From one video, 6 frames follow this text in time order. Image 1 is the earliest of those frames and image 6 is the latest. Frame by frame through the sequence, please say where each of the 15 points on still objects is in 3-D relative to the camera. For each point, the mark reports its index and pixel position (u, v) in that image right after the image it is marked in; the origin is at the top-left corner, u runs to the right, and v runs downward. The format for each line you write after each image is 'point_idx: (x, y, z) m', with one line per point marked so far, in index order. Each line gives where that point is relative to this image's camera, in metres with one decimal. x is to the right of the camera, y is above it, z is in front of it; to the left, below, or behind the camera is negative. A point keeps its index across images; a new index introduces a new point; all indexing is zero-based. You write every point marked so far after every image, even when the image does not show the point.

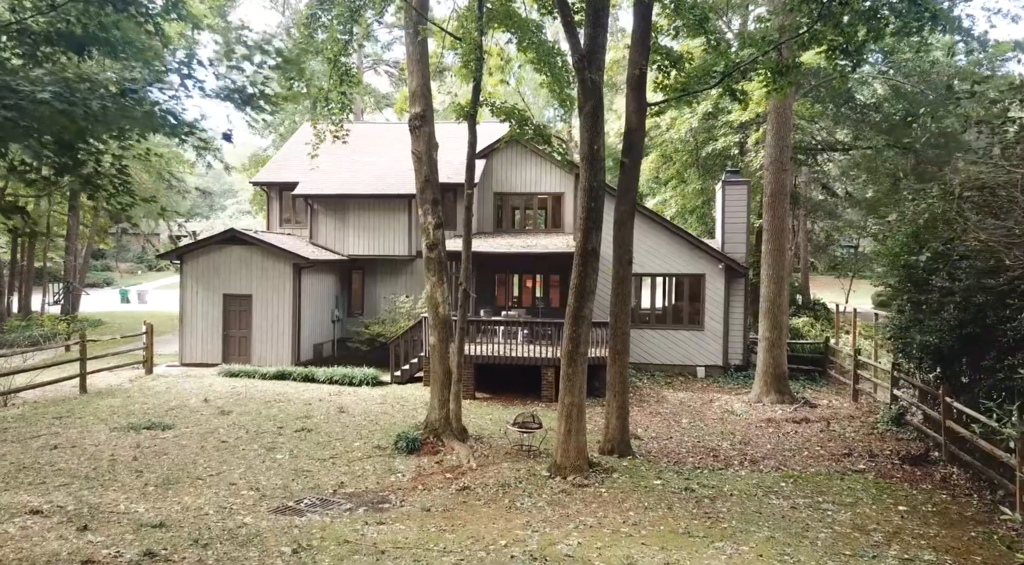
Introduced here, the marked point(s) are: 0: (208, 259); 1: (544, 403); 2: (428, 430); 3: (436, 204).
0: (-8.4, +0.6, +19.6) m
1: (+0.7, -2.7, +16.1) m
2: (-1.5, -2.6, +12.4) m
3: (-1.4, +1.4, +12.8) m
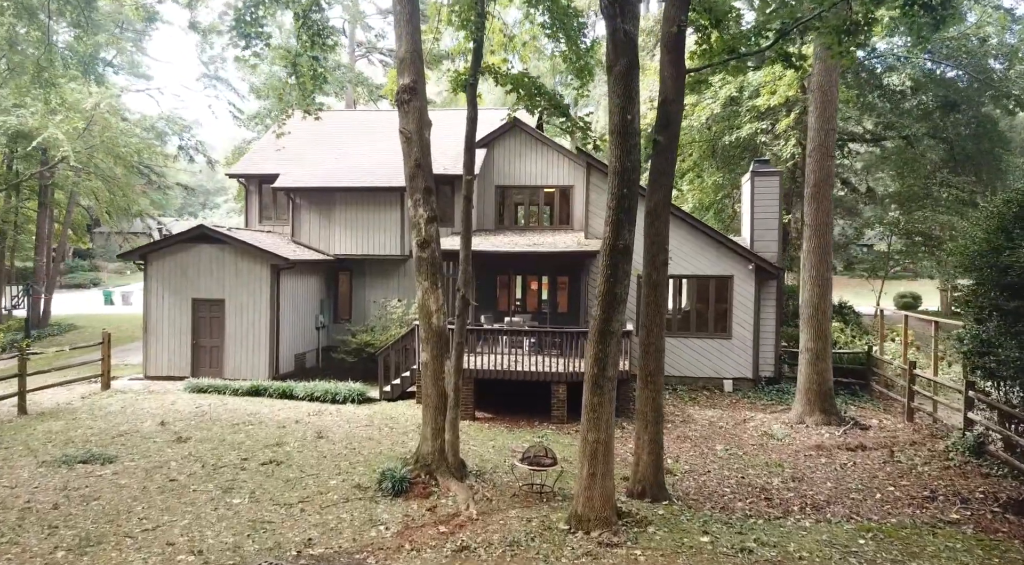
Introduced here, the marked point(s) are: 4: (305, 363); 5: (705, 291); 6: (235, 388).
0: (-8.3, +0.6, +17.4) m
1: (+0.8, -2.8, +14.0) m
2: (-1.3, -2.6, +10.3) m
3: (-1.3, +1.4, +10.7) m
4: (-5.5, -2.1, +19.0) m
5: (+4.7, -0.2, +17.3) m
6: (-6.3, -2.4, +16.1) m
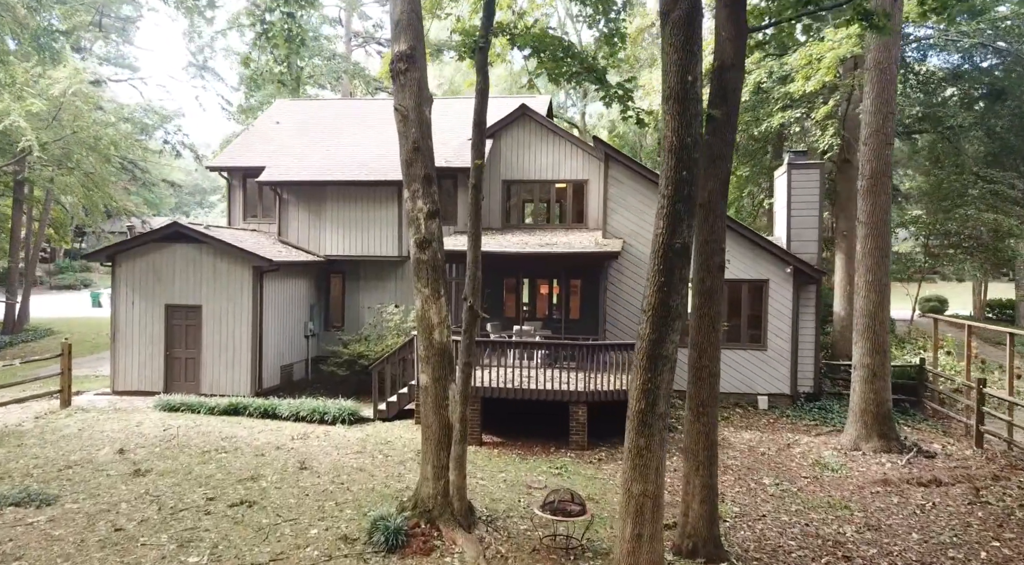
0: (-8.1, +0.5, +15.7) m
1: (+1.1, -2.9, +12.2) m
2: (-1.1, -2.7, +8.5) m
3: (-1.0, +1.3, +9.0) m
4: (-5.3, -2.2, +17.2) m
5: (+4.9, -0.3, +15.5) m
6: (-6.0, -2.5, +14.3) m
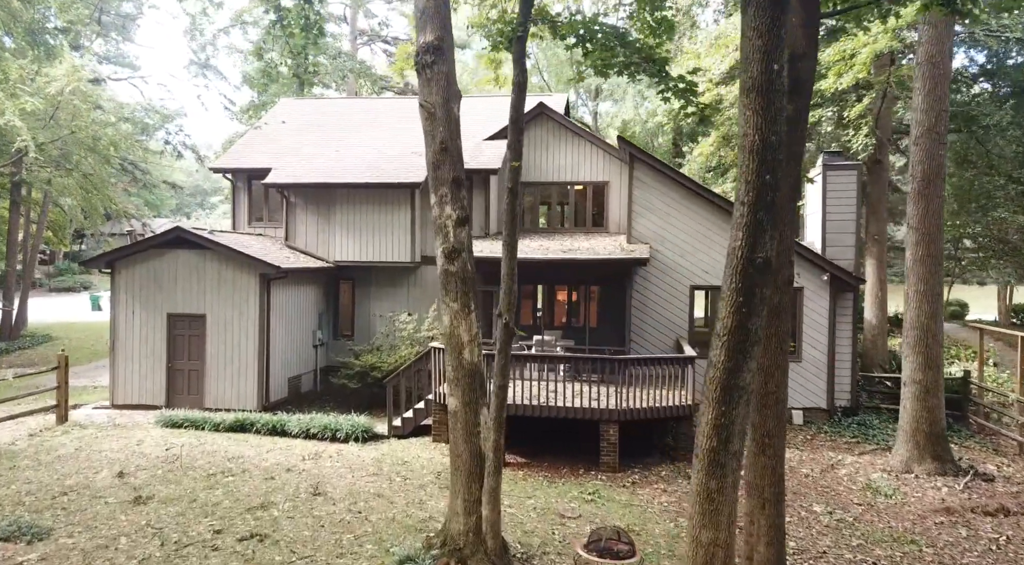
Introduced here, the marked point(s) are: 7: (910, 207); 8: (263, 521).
0: (-7.6, +0.3, +14.9) m
1: (+1.5, -3.1, +11.4) m
2: (-0.7, -2.9, +7.7) m
3: (-0.6, +1.1, +8.2) m
4: (-4.9, -2.4, +16.4) m
5: (+5.3, -0.5, +14.7) m
6: (-5.6, -2.6, +13.5) m
7: (+6.5, +1.2, +11.7) m
8: (-3.2, -3.1, +9.2) m
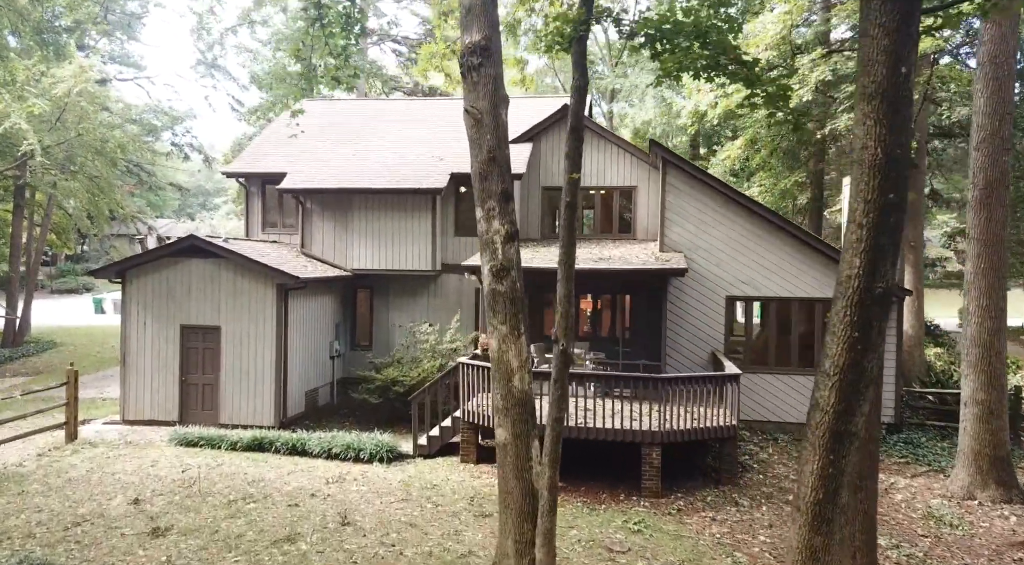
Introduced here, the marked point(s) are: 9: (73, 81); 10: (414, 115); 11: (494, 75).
0: (-7.1, +0.1, +14.2) m
1: (+2.0, -3.3, +10.8) m
2: (-0.1, -3.1, +7.1) m
3: (0.0, +0.9, +7.5) m
4: (-4.3, -2.6, +15.8) m
5: (+5.9, -0.7, +14.1) m
6: (-5.0, -2.9, +12.9) m
7: (+7.1, +1.0, +11.0) m
8: (-2.7, -3.3, +8.6) m
9: (-12.2, +5.6, +19.8) m
10: (-2.7, +4.6, +19.4) m
11: (-0.2, +2.2, +7.5) m
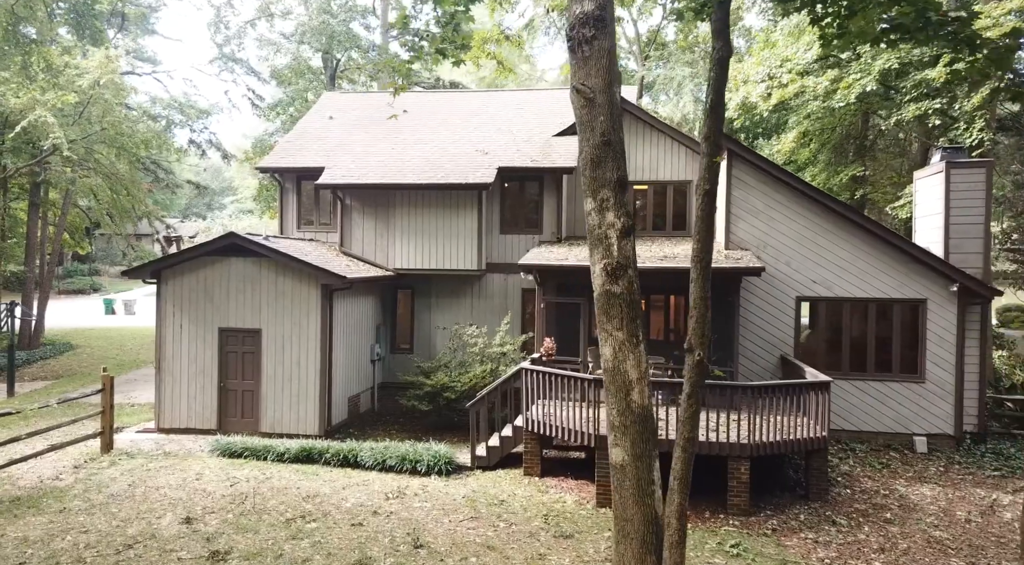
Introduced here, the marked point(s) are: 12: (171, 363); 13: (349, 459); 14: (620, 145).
0: (-6.0, +0.1, +13.4) m
1: (+3.1, -3.3, +10.0) m
2: (+1.0, -3.1, +6.2) m
3: (+1.0, +0.9, +6.7) m
4: (-3.2, -2.6, +14.9) m
5: (+7.0, -0.7, +13.2) m
6: (-3.9, -2.9, +12.1) m
7: (+8.2, +1.0, +10.2) m
8: (-1.6, -3.3, +7.7) m
9: (-11.0, +5.6, +19.0) m
10: (-1.6, +4.6, +18.6) m
11: (+0.9, +2.2, +6.7) m
12: (-6.5, -1.5, +13.5) m
13: (-2.7, -2.9, +11.9) m
14: (+1.0, +1.3, +6.7) m
